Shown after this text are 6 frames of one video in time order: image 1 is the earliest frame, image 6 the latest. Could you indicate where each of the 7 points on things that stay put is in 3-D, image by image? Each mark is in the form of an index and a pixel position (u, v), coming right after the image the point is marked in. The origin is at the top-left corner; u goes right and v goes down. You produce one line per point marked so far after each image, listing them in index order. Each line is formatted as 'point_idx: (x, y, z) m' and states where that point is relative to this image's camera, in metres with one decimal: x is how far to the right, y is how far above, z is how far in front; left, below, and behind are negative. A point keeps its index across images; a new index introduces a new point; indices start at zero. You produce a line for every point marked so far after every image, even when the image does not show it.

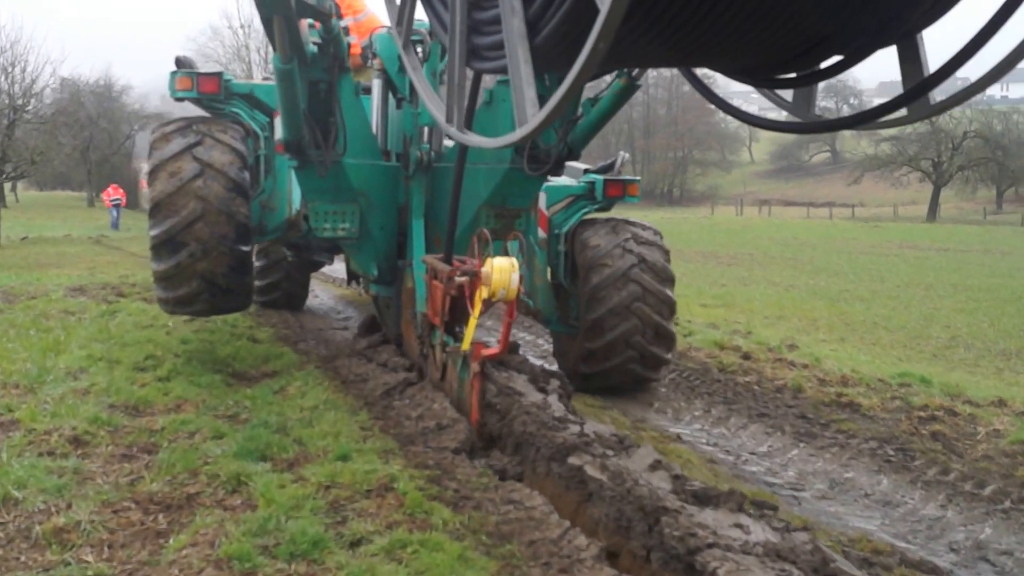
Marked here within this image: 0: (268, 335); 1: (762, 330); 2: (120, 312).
0: (-1.7, -0.4, +6.8) m
1: (+2.2, -0.4, +8.7) m
2: (-3.0, -0.2, +7.5) m
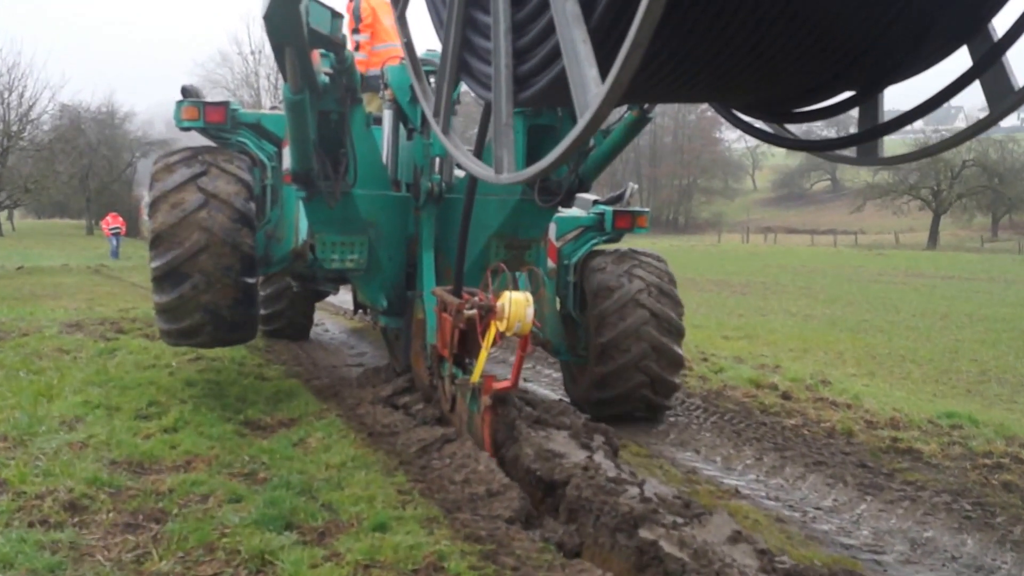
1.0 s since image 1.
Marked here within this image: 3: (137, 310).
0: (-1.5, -0.6, +6.4) m
1: (+2.4, -0.7, +8.3) m
2: (-2.8, -0.4, +7.1) m
3: (-3.8, -0.2, +9.8) m
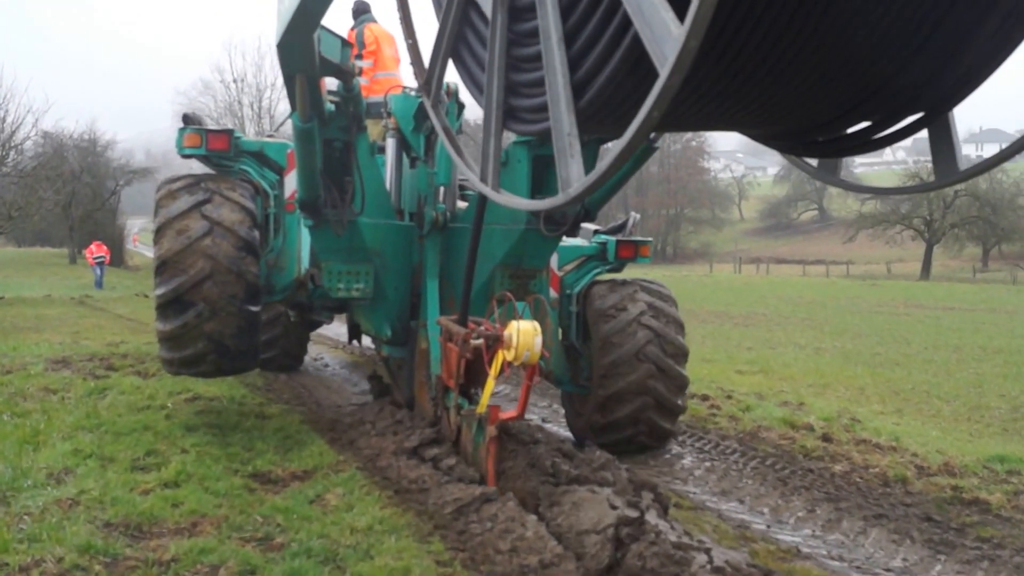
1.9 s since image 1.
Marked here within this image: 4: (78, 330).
0: (-1.4, -0.8, +6.0) m
1: (+2.5, -0.9, +7.9) m
2: (-2.7, -0.7, +6.6) m
3: (-3.7, -0.5, +9.4) m
4: (-4.9, -0.5, +10.9) m
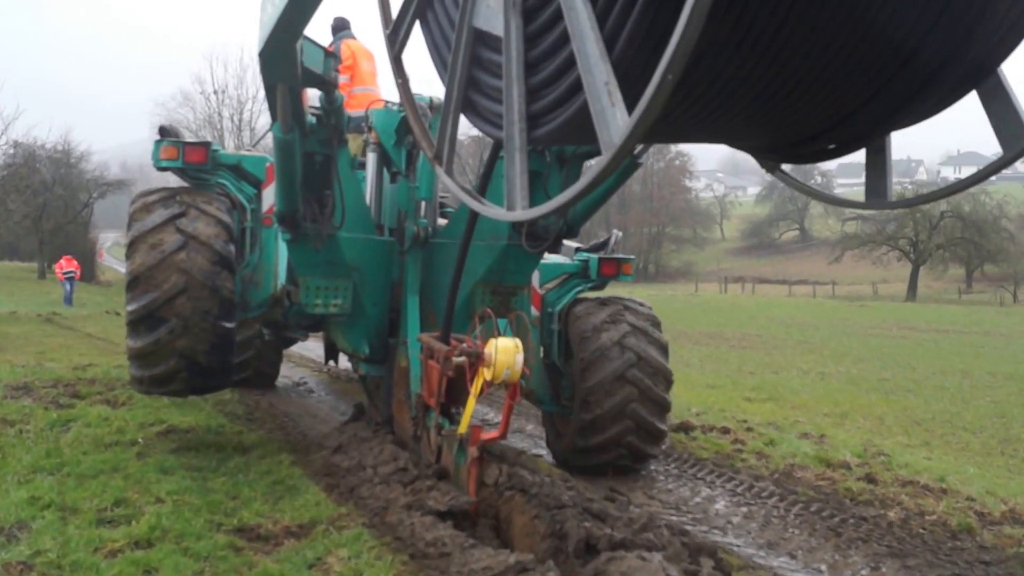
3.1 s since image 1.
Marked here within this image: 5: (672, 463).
0: (-1.4, -0.9, +5.4) m
1: (+2.5, -1.1, +7.4) m
2: (-2.7, -0.8, +6.0) m
3: (-3.7, -0.7, +8.7) m
4: (-4.9, -0.7, +10.3) m
5: (+1.0, -1.1, +6.0) m
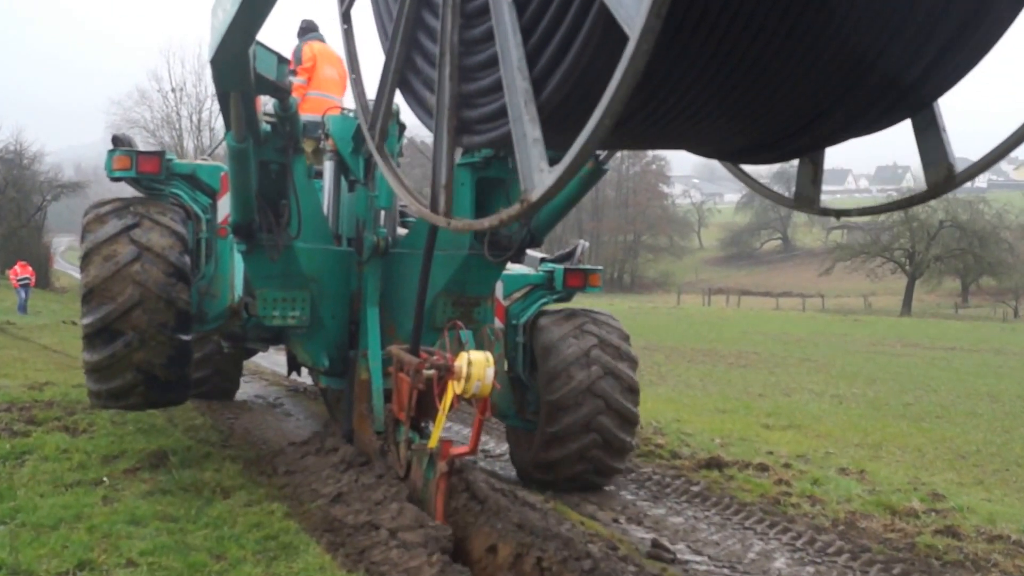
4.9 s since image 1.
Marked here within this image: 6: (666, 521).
0: (-1.2, -1.0, +4.7) m
1: (+2.6, -1.3, +6.8) m
2: (-2.6, -0.9, +5.3) m
3: (-3.7, -0.8, +8.0) m
4: (-4.9, -0.8, +9.5) m
5: (+1.1, -1.2, +5.4) m
6: (+0.8, -1.2, +5.2) m
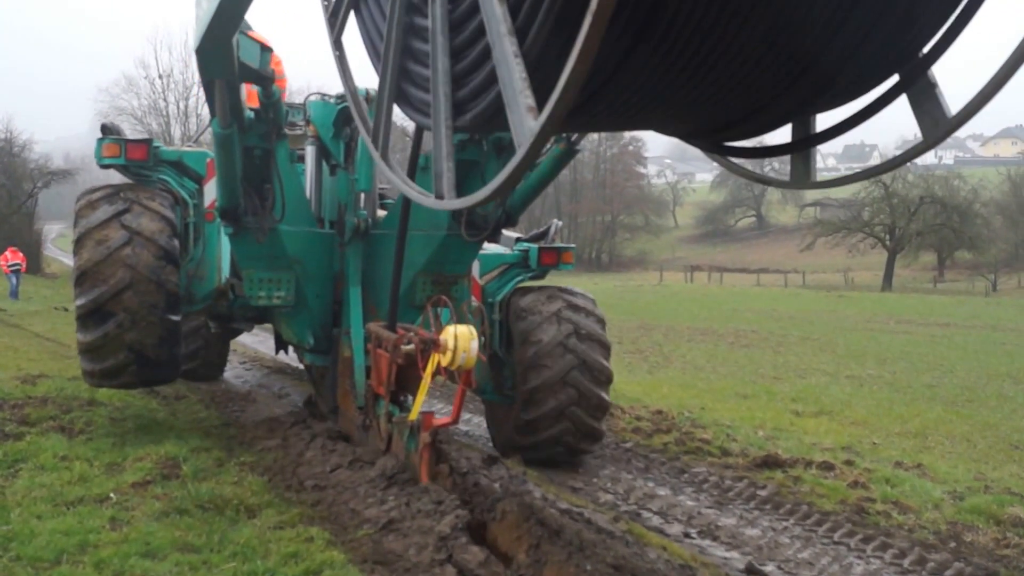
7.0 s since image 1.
0: (-0.9, -1.0, +4.1) m
1: (+2.8, -1.1, +6.3) m
2: (-2.3, -0.9, +4.6) m
3: (-3.5, -0.8, +7.3) m
4: (-4.8, -0.7, +8.7) m
5: (+1.4, -1.1, +4.8) m
6: (+1.1, -1.2, +4.7) m
